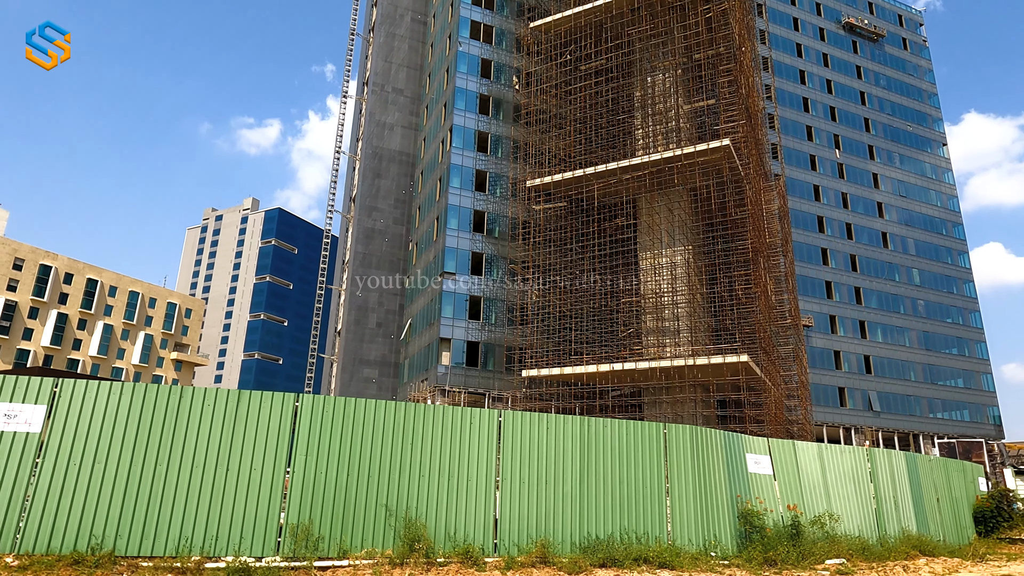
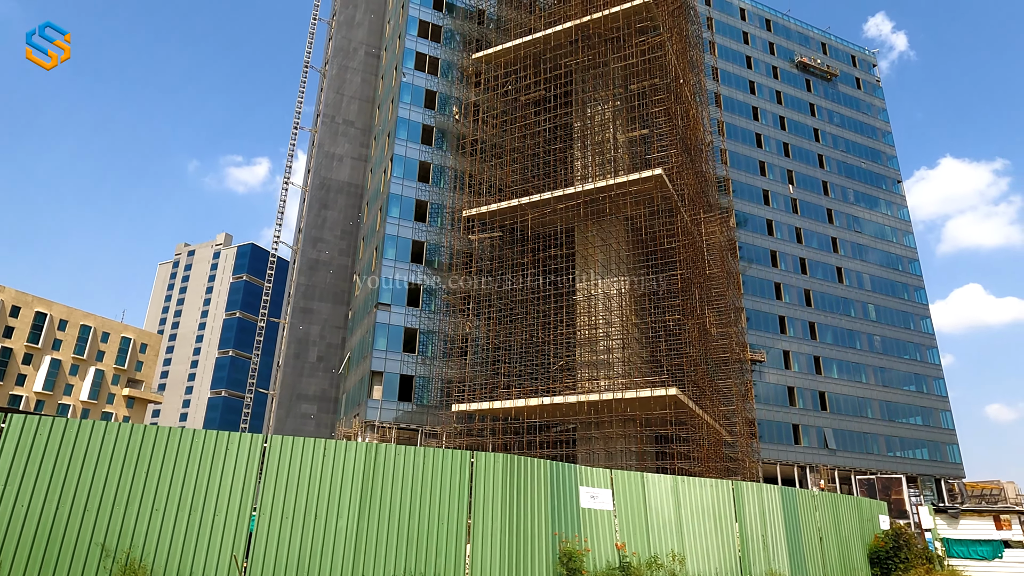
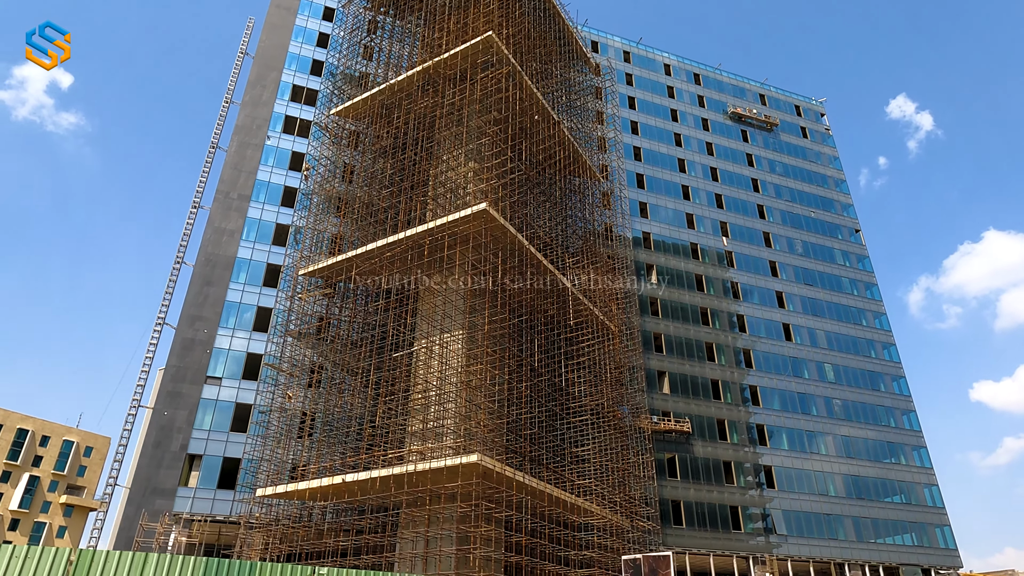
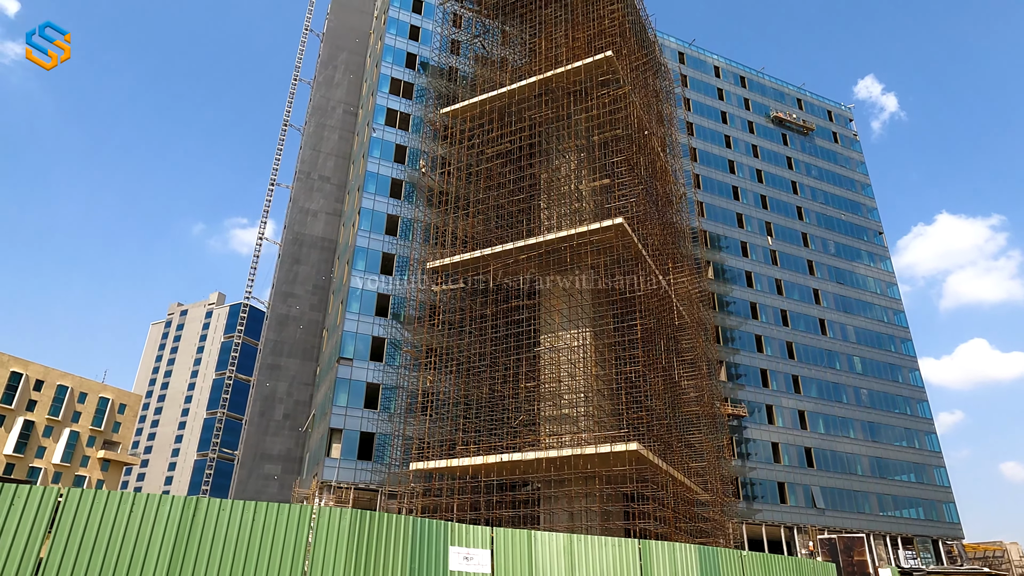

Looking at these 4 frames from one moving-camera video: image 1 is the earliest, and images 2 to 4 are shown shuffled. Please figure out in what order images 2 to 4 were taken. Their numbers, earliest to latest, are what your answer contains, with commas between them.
2, 4, 3
